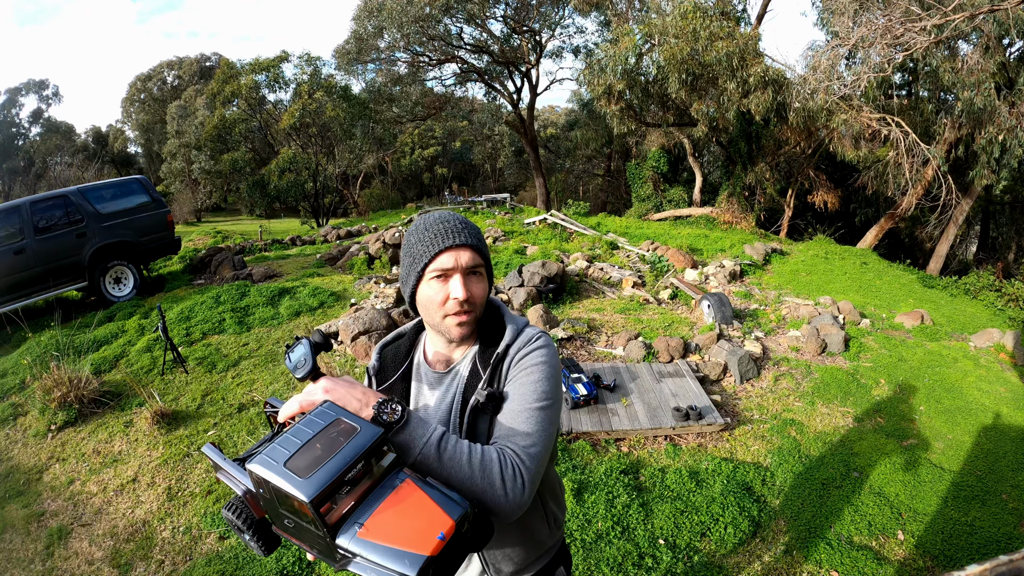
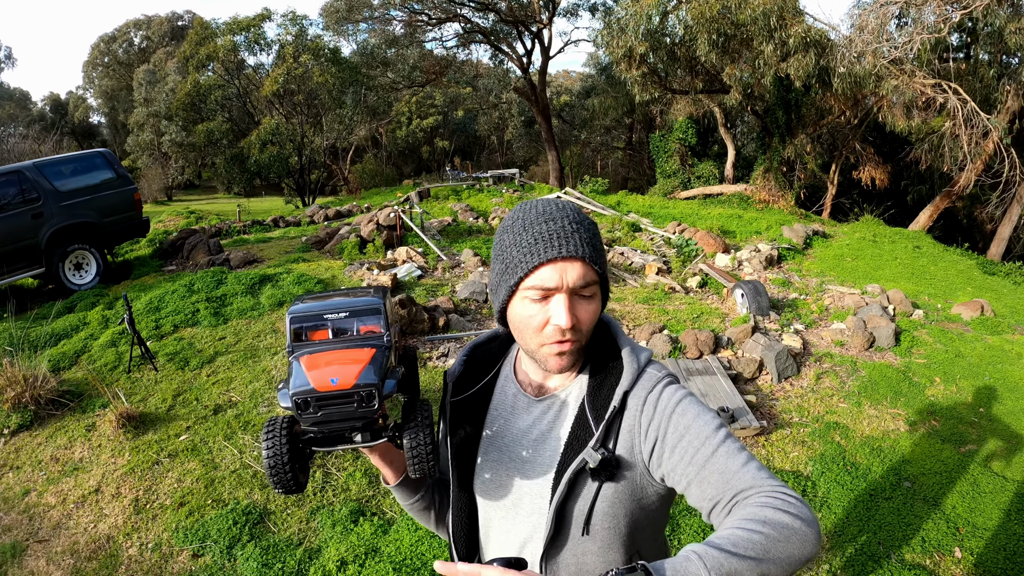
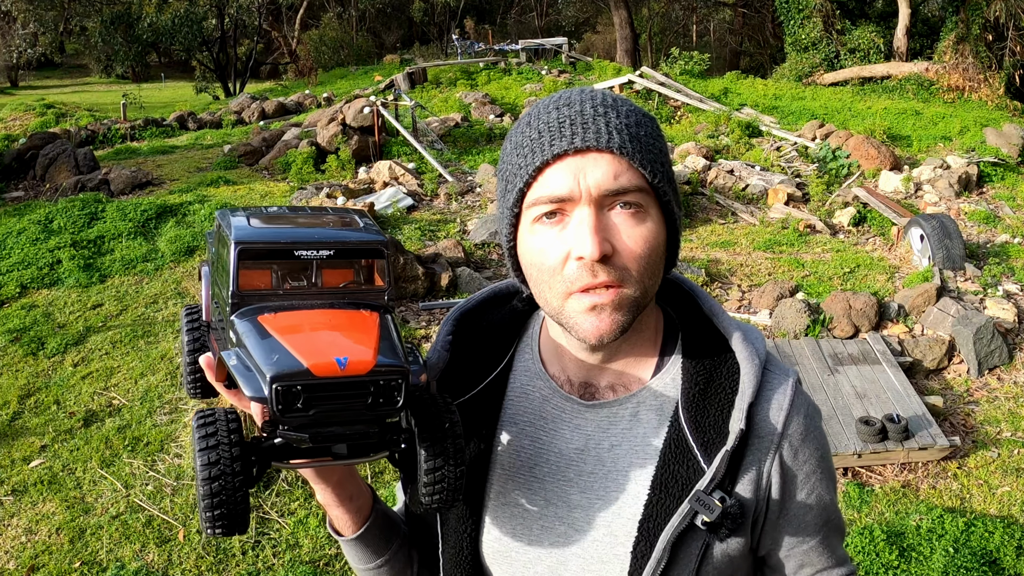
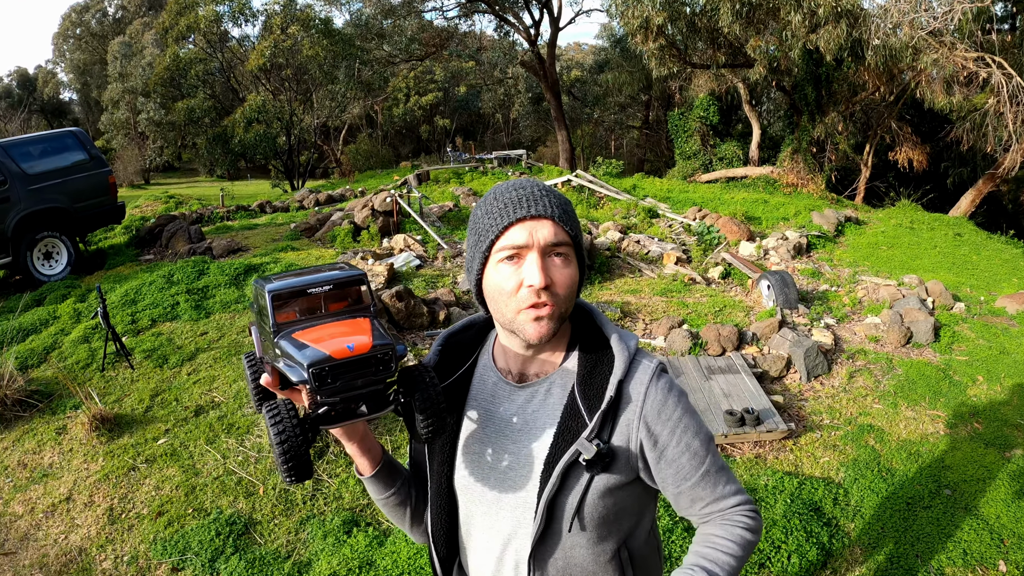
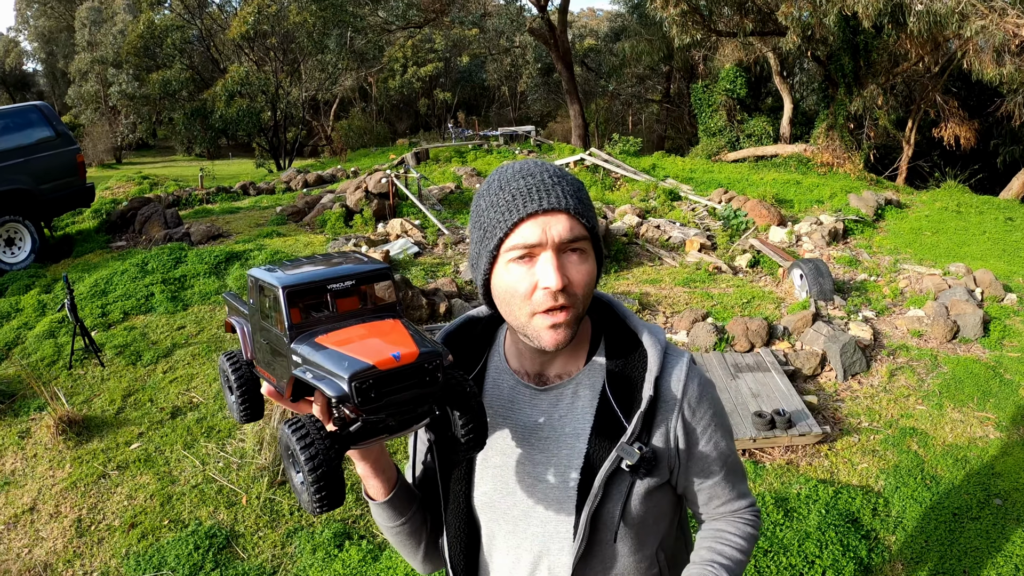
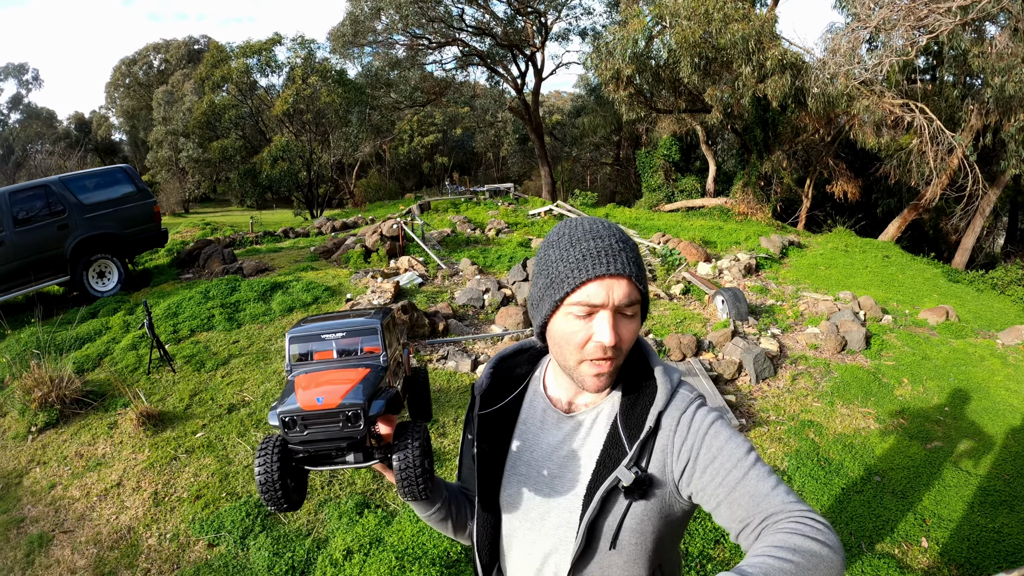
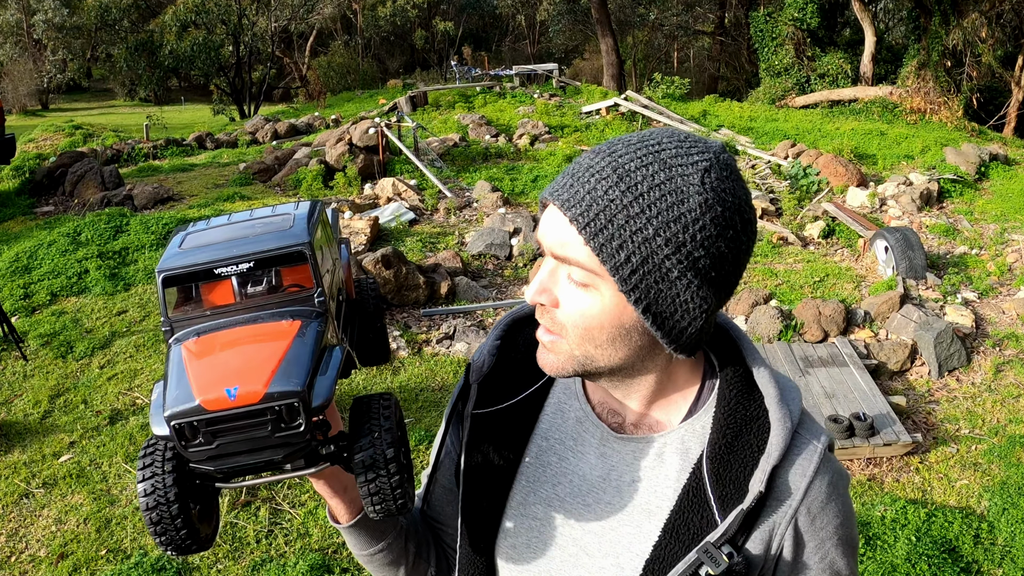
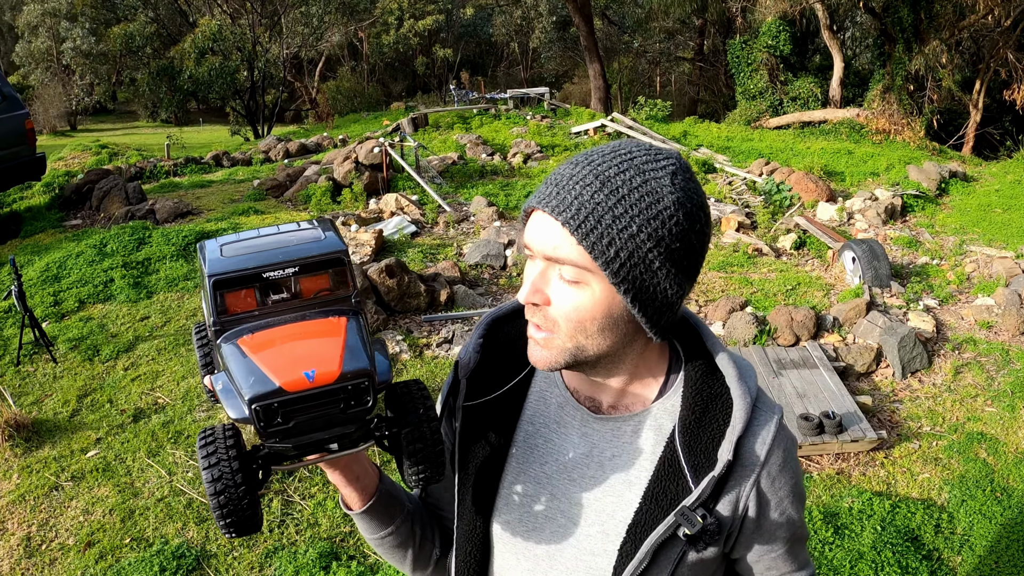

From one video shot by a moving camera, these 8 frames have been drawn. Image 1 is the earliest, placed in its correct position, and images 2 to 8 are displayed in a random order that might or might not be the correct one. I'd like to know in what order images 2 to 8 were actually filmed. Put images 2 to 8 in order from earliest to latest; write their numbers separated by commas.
6, 2, 4, 5, 8, 7, 3
